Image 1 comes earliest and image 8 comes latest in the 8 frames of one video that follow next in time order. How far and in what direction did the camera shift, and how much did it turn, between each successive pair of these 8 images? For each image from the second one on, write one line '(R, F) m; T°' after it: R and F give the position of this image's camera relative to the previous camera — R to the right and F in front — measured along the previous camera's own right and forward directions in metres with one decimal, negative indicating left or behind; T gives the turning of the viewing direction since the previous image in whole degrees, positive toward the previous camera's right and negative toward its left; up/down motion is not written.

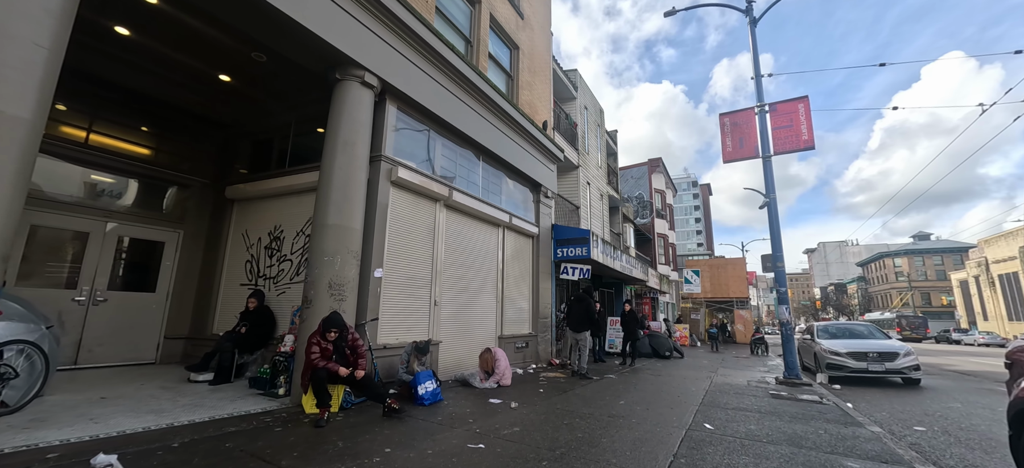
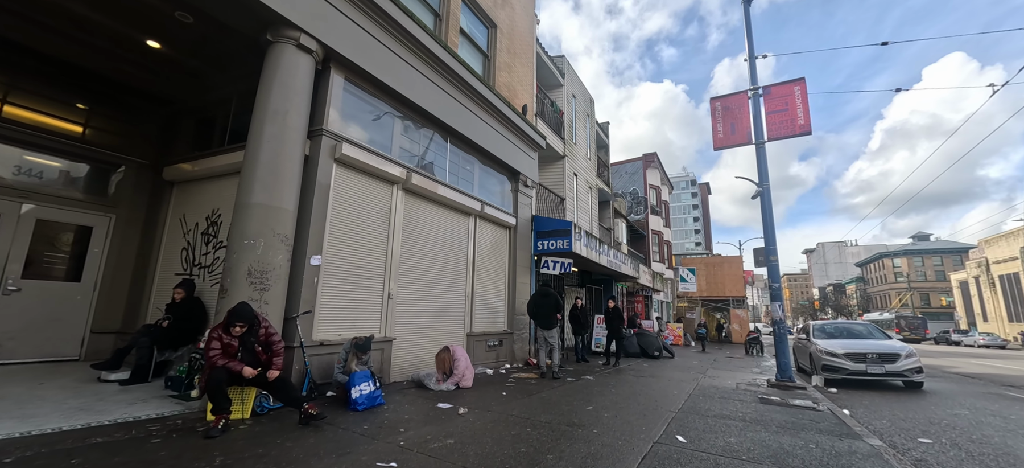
(+0.6, +0.7) m; 0°
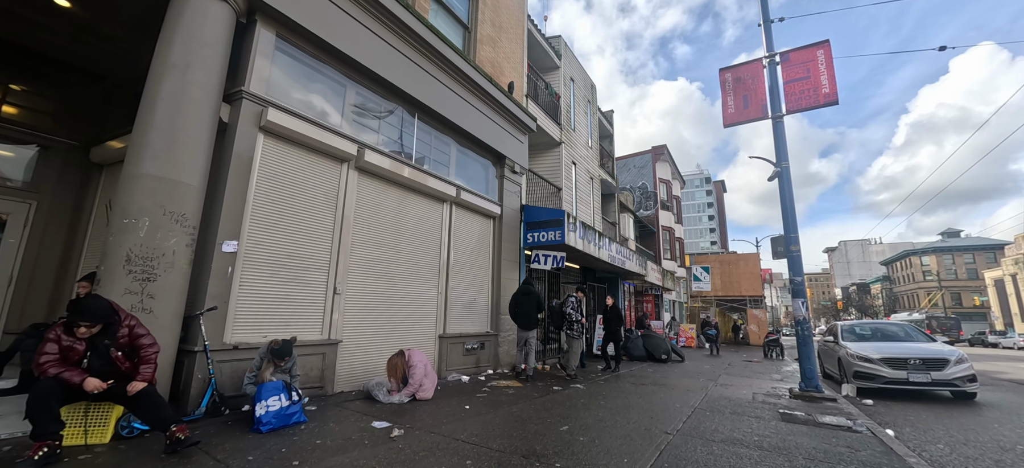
(+0.7, +1.0) m; -2°
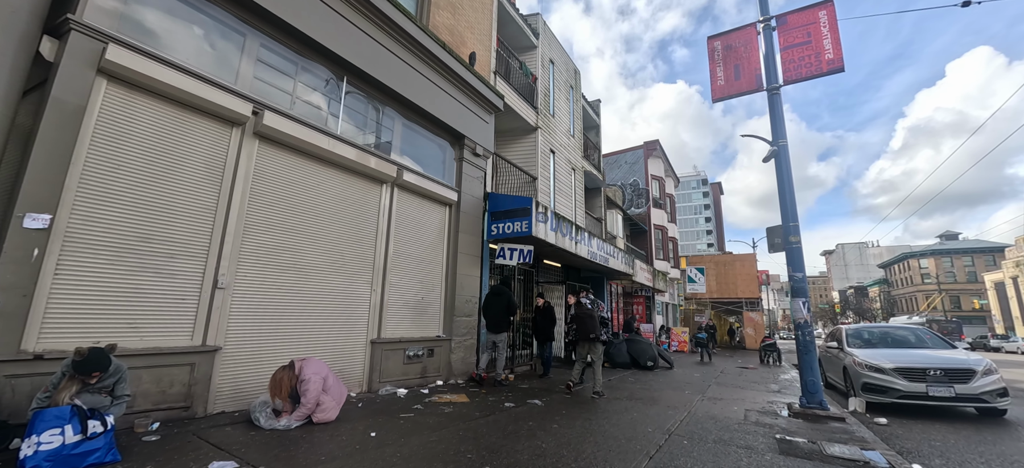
(+0.8, +1.1) m; 0°
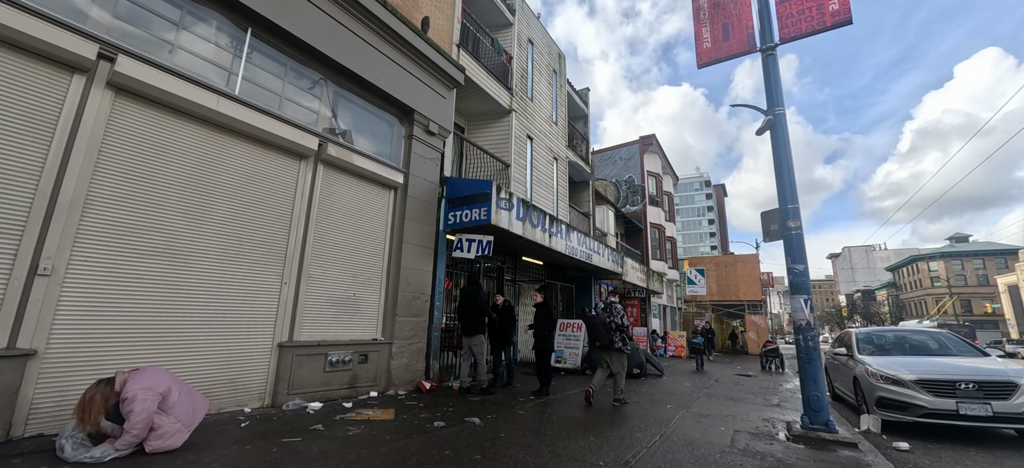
(+0.8, +1.0) m; -1°
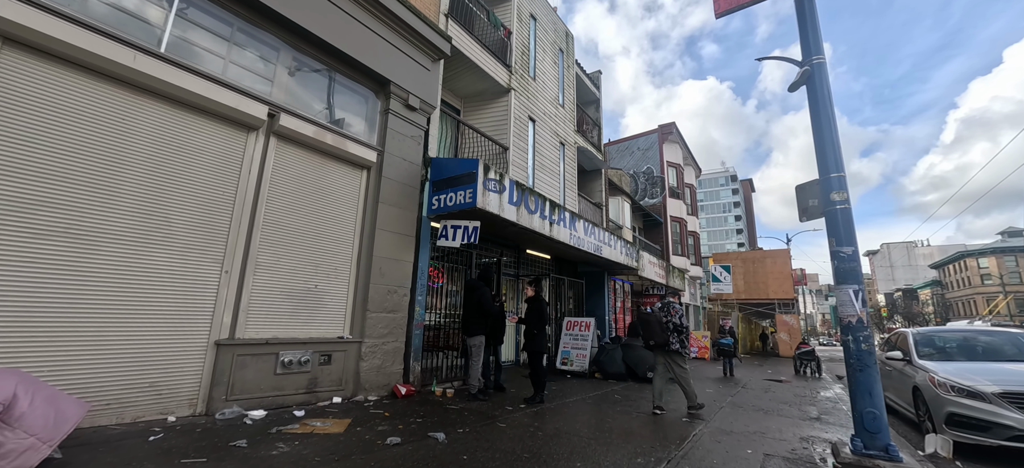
(+0.5, +0.9) m; -3°
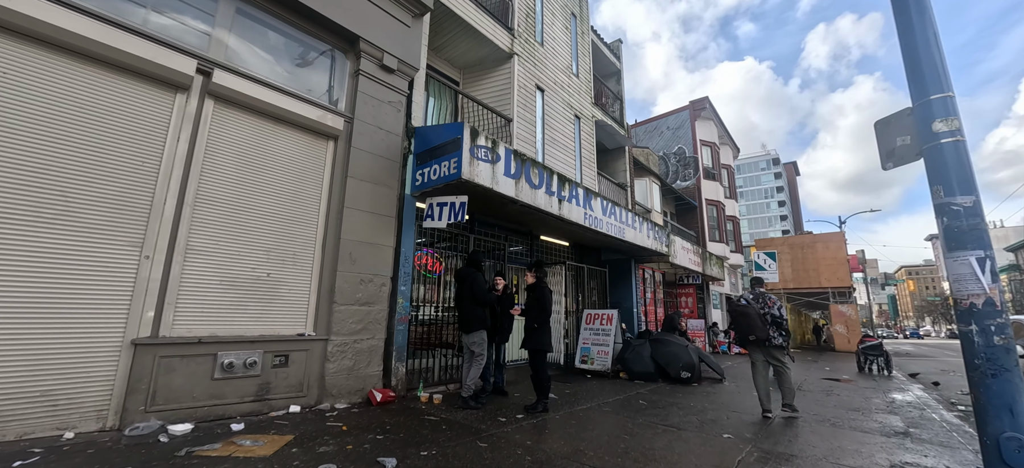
(+0.5, +1.0) m; -5°
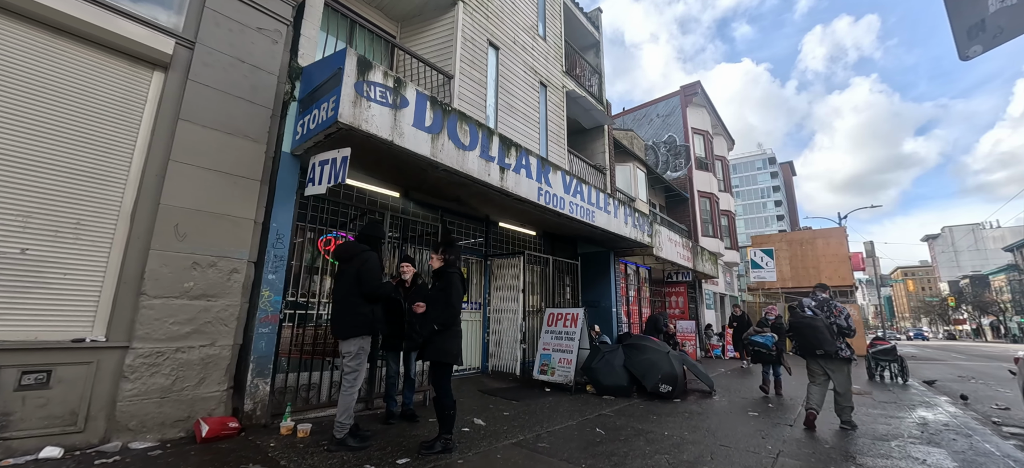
(+0.9, +1.4) m; 0°
